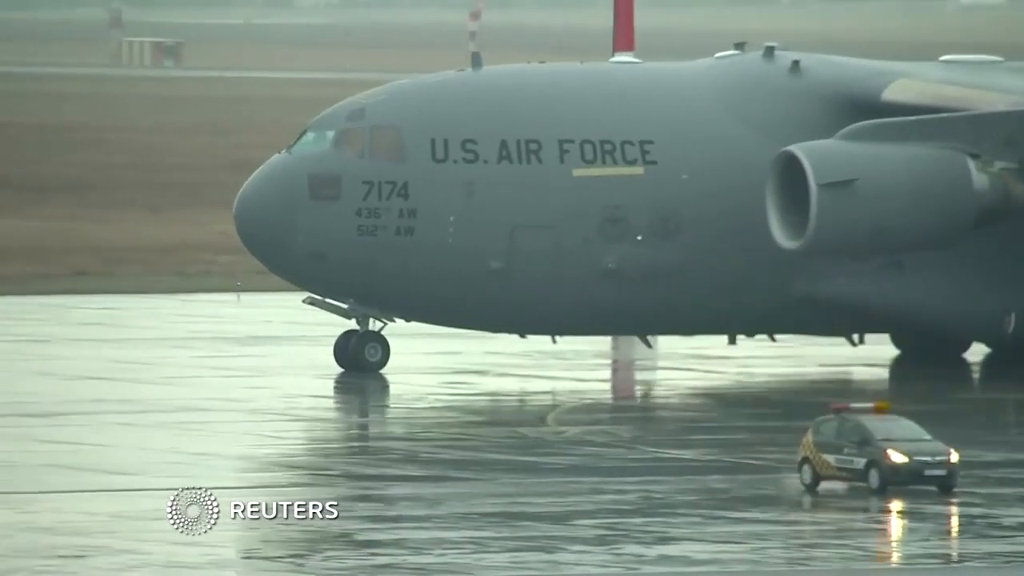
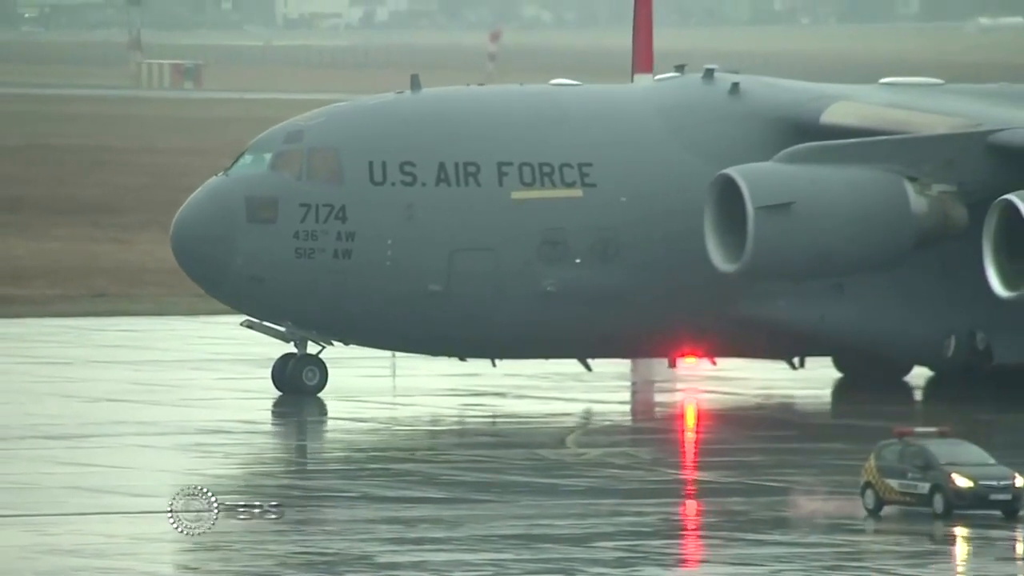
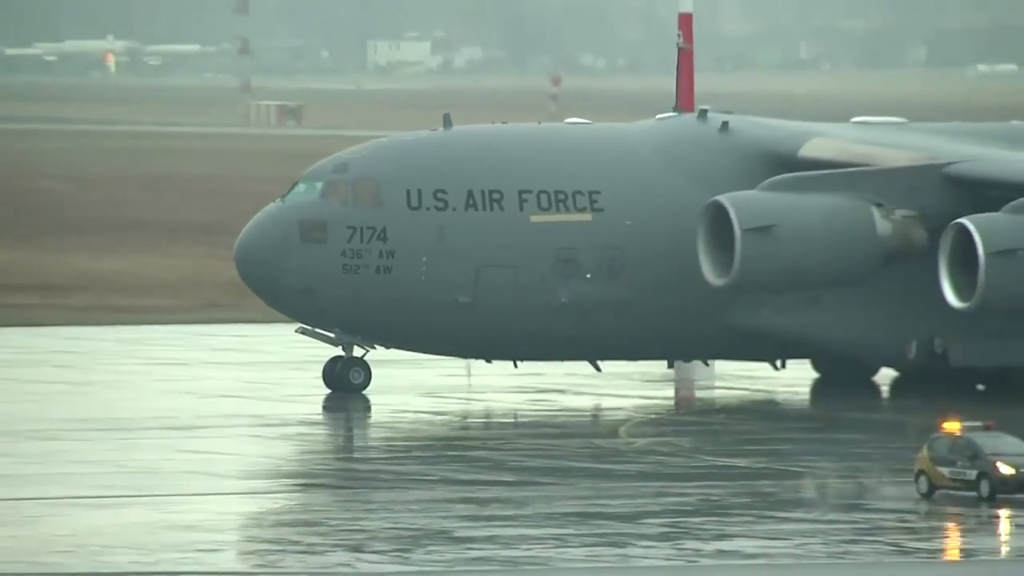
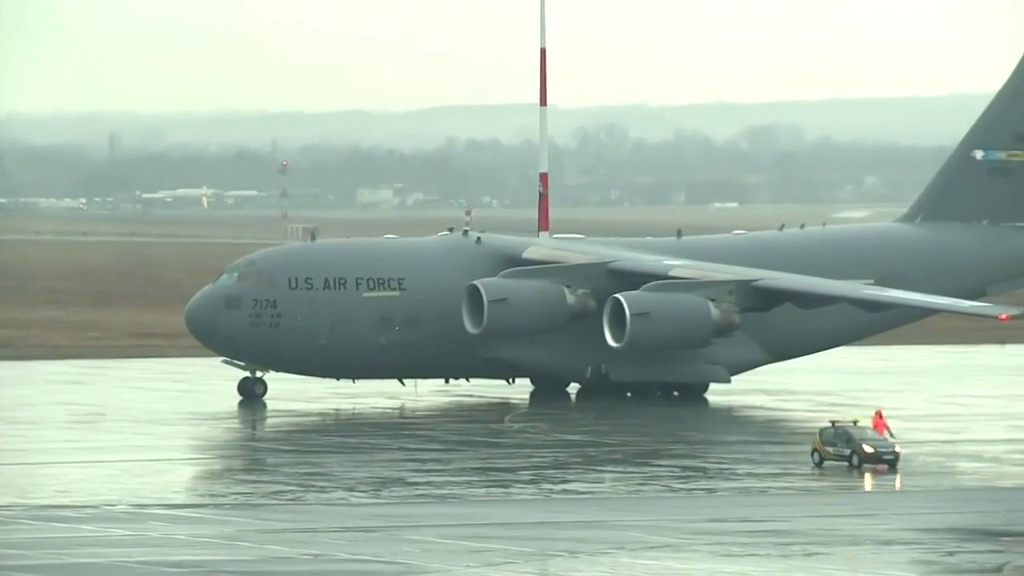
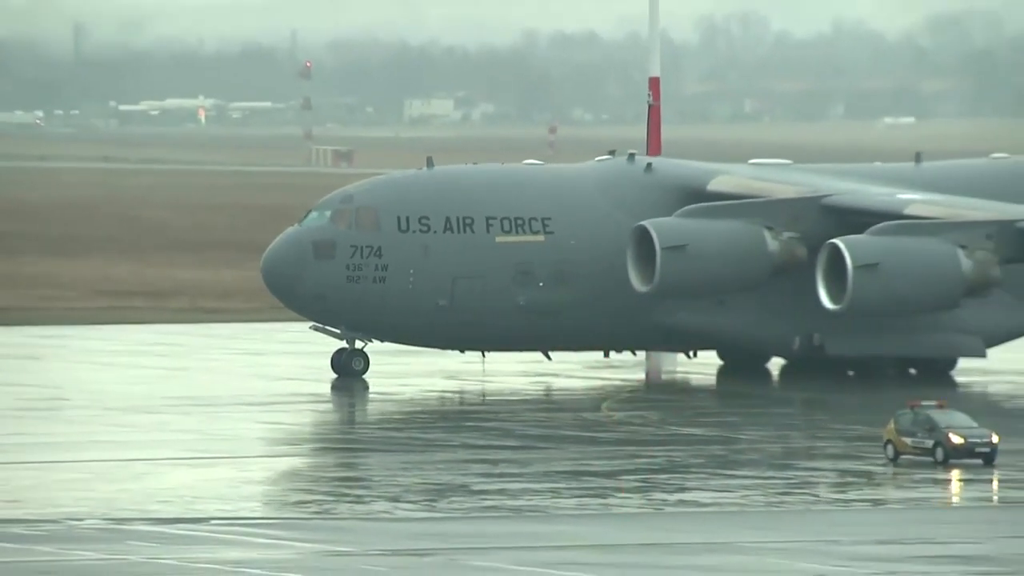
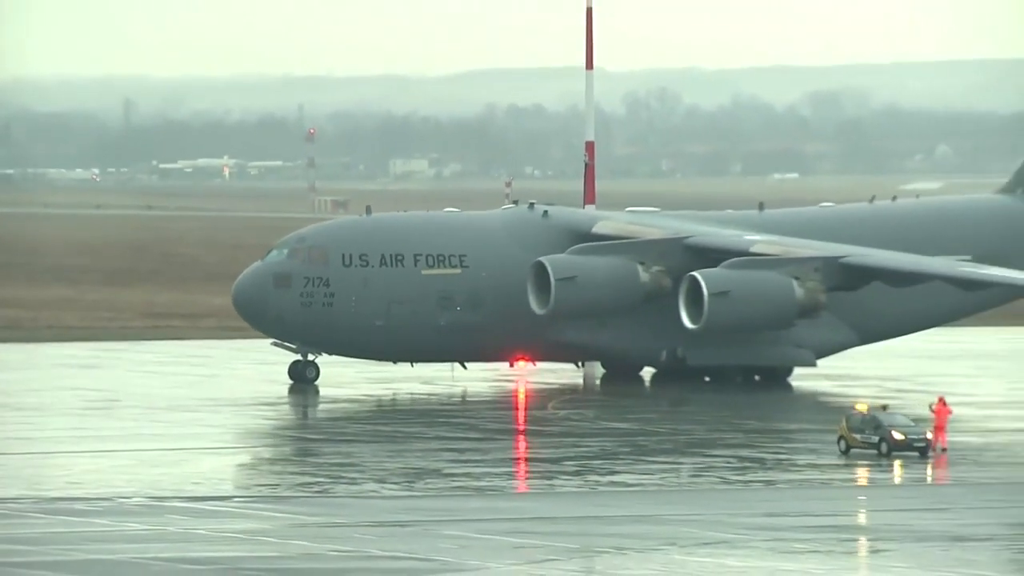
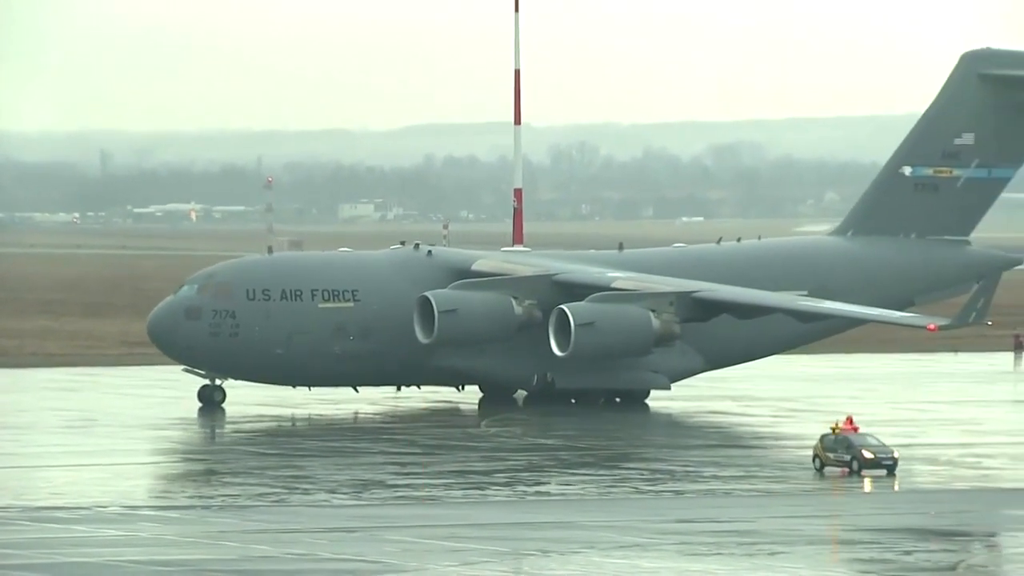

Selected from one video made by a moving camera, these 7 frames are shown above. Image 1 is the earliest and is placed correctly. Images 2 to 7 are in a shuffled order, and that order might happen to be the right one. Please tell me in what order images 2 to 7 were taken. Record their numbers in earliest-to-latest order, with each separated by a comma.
2, 3, 5, 6, 4, 7
